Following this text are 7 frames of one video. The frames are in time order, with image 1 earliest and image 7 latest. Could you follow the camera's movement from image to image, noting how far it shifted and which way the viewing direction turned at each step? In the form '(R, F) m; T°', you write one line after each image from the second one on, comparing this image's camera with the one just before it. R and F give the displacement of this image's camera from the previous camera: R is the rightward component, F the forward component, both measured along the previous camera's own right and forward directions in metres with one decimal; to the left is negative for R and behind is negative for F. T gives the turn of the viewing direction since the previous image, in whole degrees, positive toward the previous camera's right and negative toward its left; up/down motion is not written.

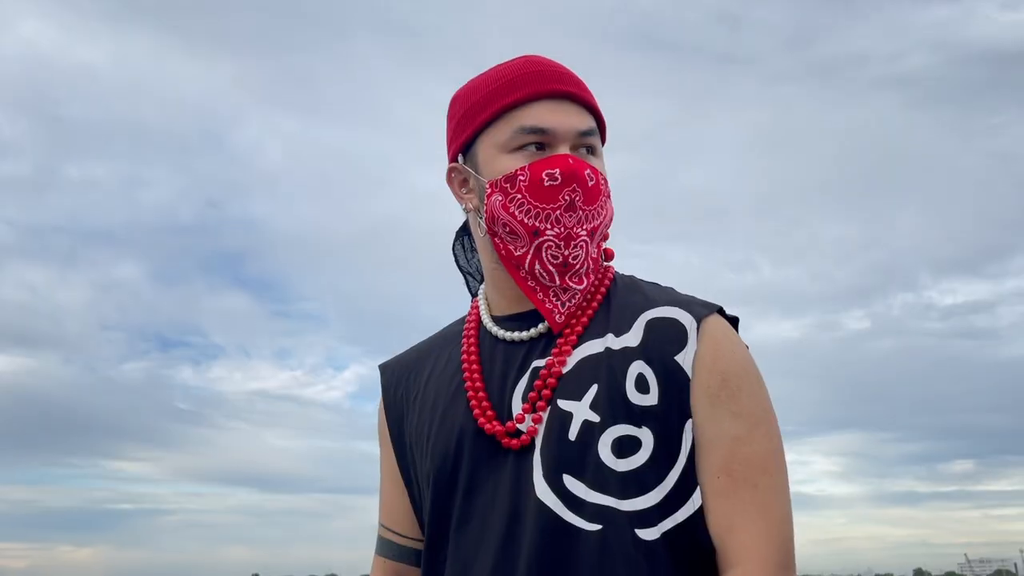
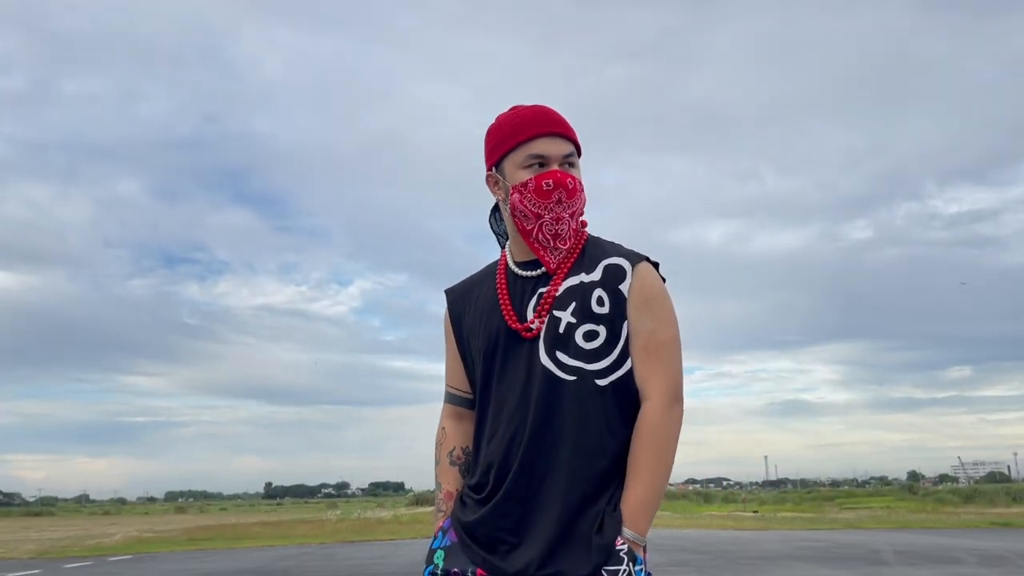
(-0.6, +1.1) m; 0°
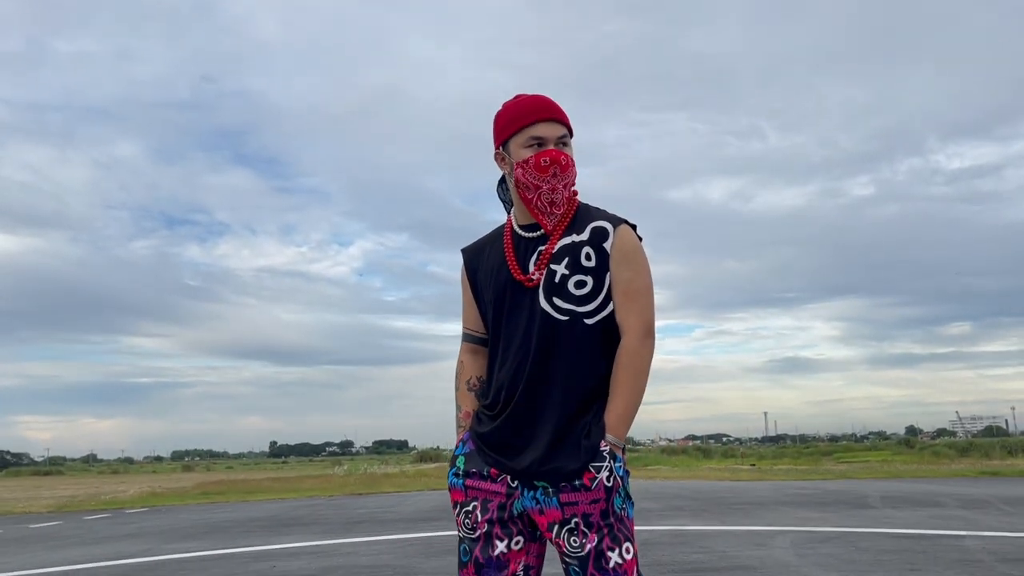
(0.0, -0.4) m; 0°
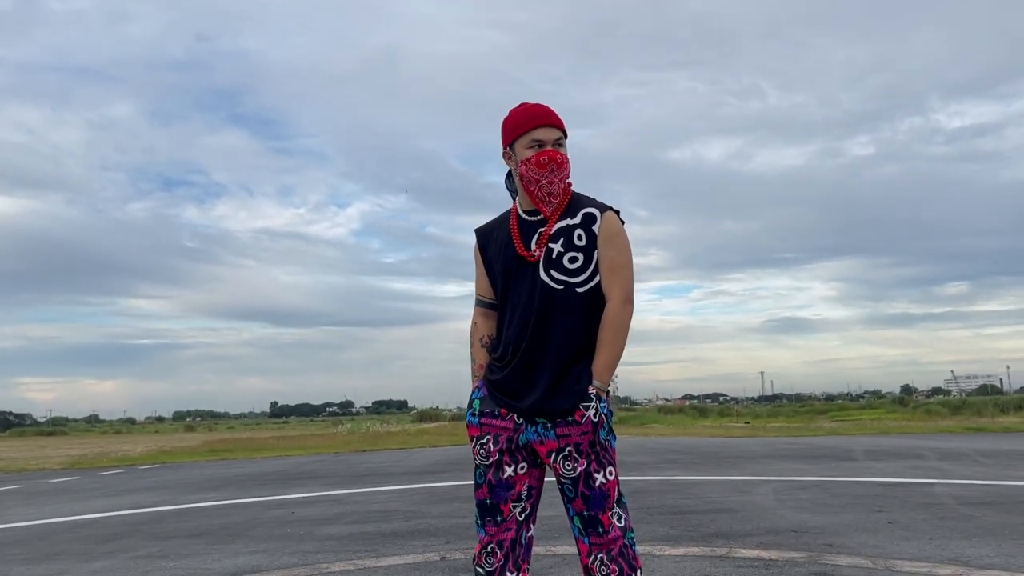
(0.0, -0.5) m; 0°
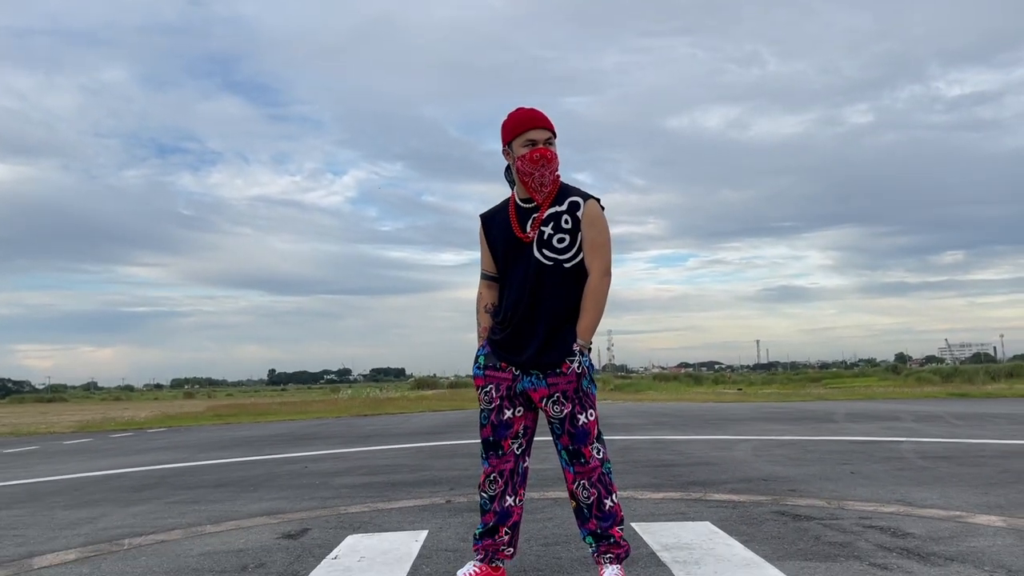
(0.0, -0.5) m; 0°
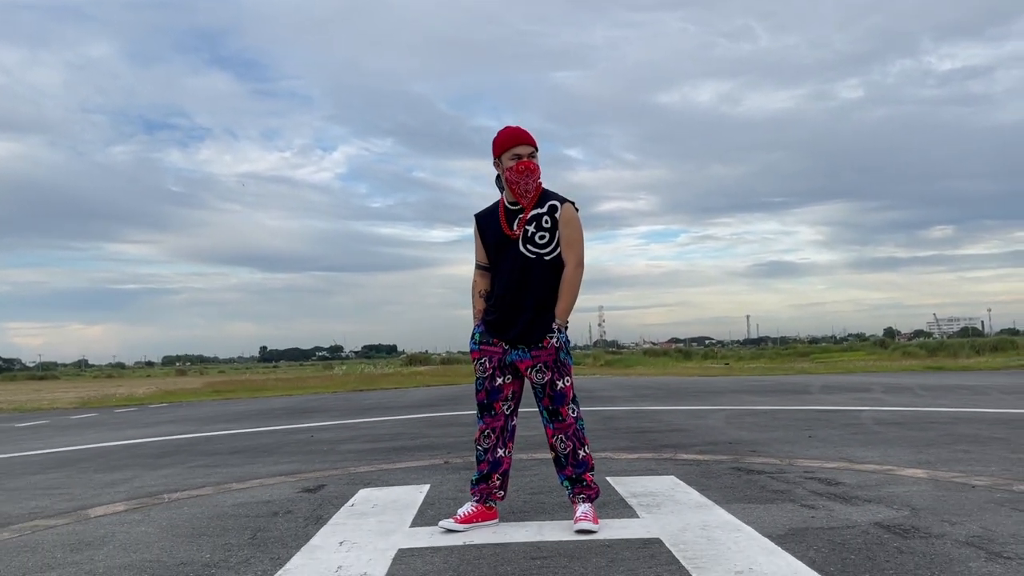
(0.0, -0.6) m; +1°
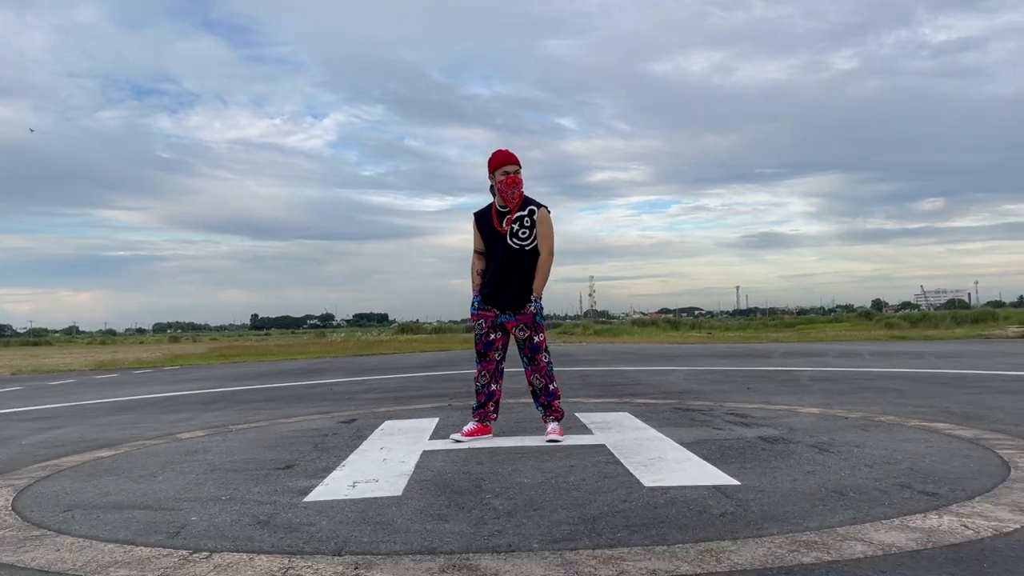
(0.0, -1.4) m; +1°
